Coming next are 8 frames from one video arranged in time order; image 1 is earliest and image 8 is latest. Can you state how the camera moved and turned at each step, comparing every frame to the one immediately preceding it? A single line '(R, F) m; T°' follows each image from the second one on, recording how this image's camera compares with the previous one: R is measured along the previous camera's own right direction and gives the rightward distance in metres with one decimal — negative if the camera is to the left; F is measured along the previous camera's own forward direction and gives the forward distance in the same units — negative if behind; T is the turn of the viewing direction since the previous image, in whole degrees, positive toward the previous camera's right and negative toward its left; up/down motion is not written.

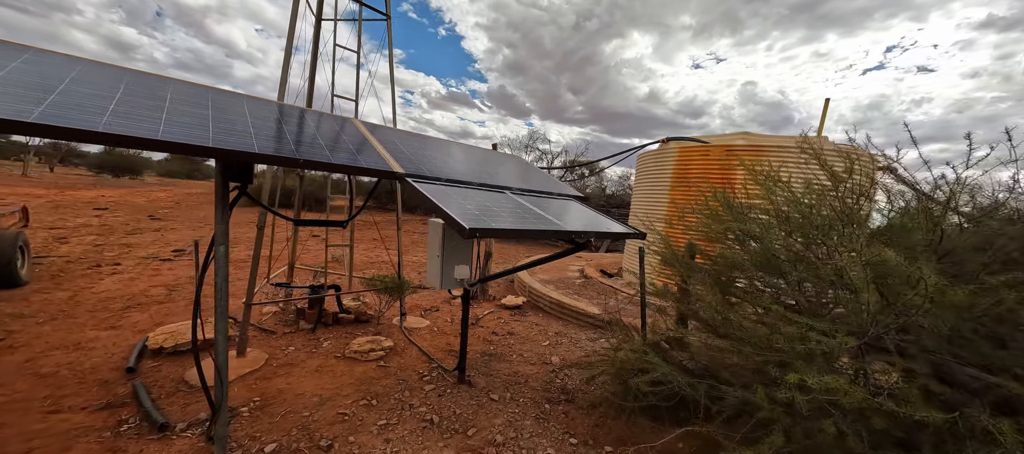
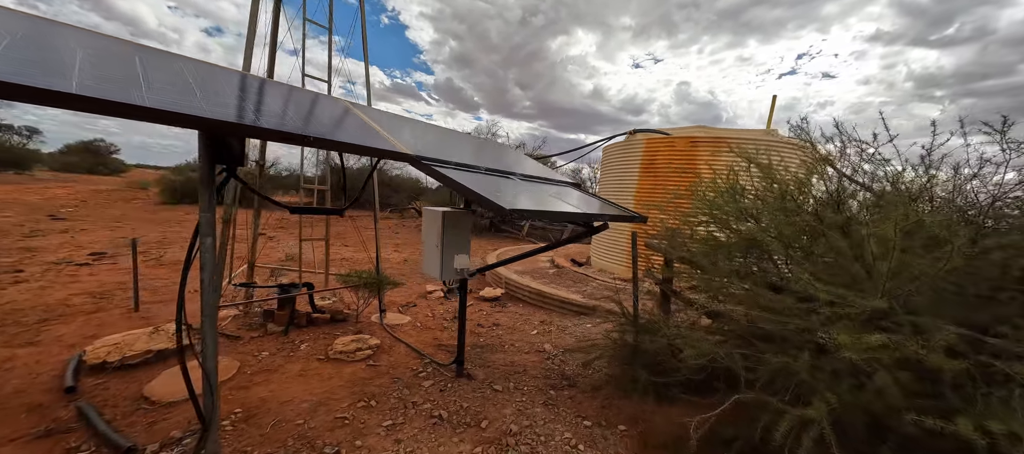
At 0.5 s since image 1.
(-0.4, +0.1) m; +7°
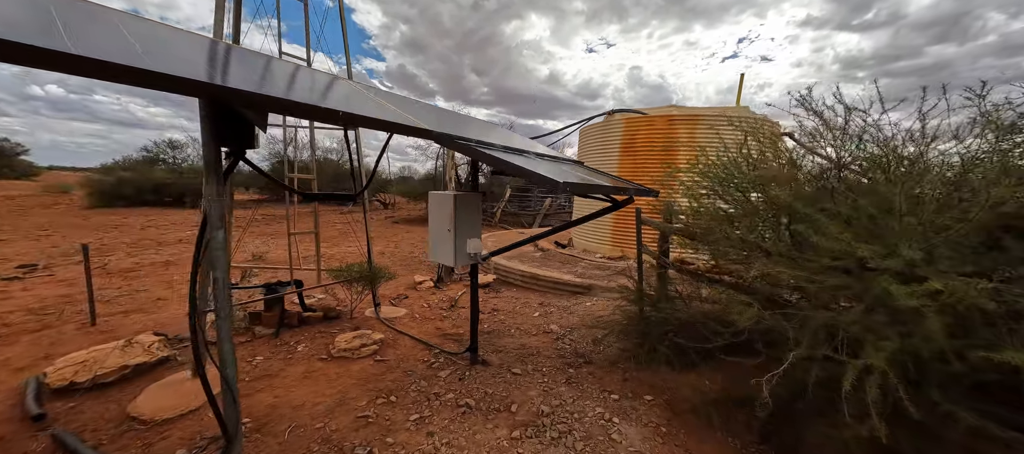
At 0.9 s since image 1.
(-0.4, +0.1) m; +5°
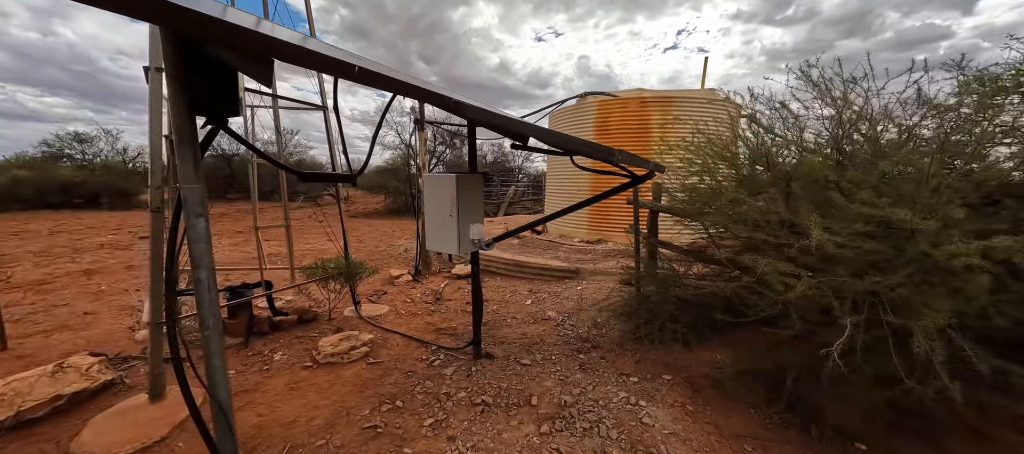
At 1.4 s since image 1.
(-0.4, +0.2) m; +6°
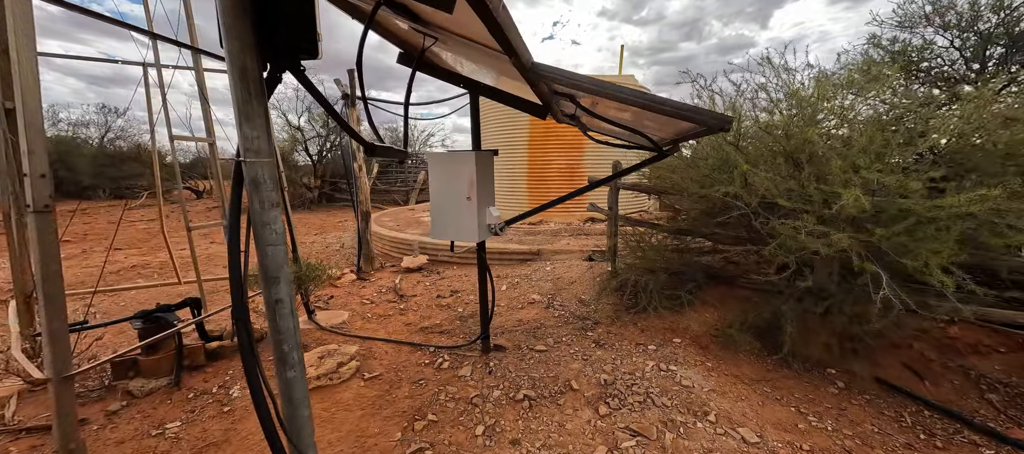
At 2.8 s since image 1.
(-0.9, +0.3) m; +15°
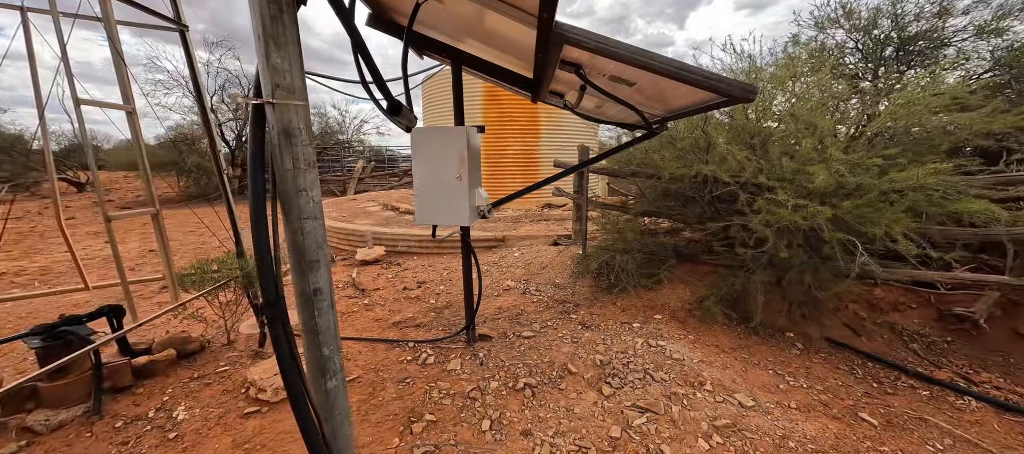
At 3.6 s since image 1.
(-0.3, +0.2) m; +9°
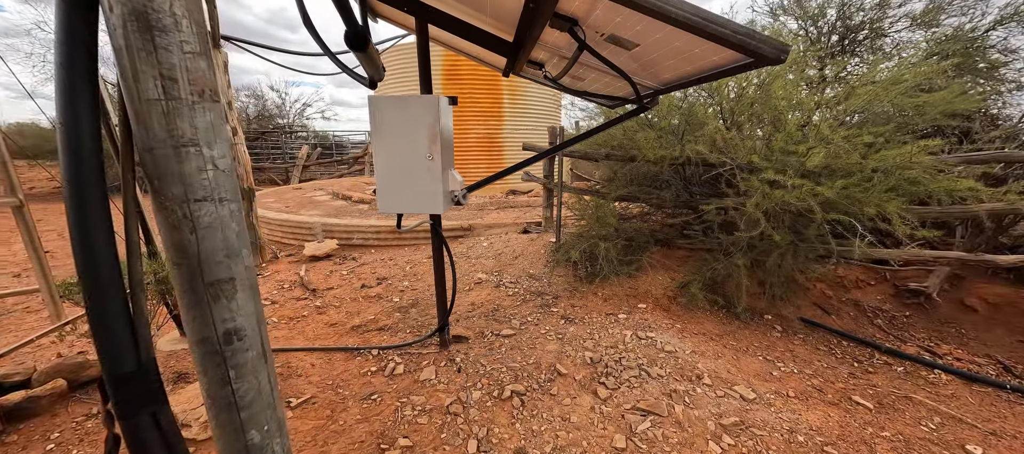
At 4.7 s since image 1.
(-0.1, +0.3) m; +7°
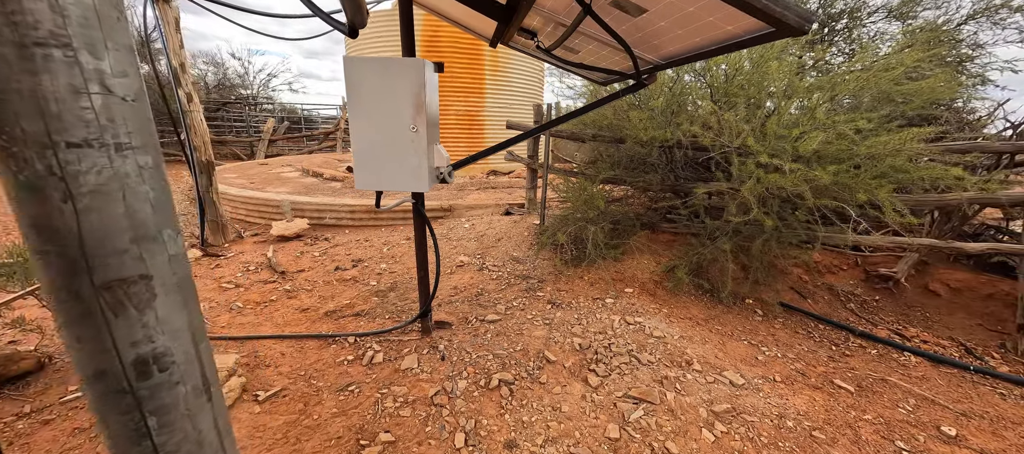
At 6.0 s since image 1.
(-0.1, +0.1) m; +4°
